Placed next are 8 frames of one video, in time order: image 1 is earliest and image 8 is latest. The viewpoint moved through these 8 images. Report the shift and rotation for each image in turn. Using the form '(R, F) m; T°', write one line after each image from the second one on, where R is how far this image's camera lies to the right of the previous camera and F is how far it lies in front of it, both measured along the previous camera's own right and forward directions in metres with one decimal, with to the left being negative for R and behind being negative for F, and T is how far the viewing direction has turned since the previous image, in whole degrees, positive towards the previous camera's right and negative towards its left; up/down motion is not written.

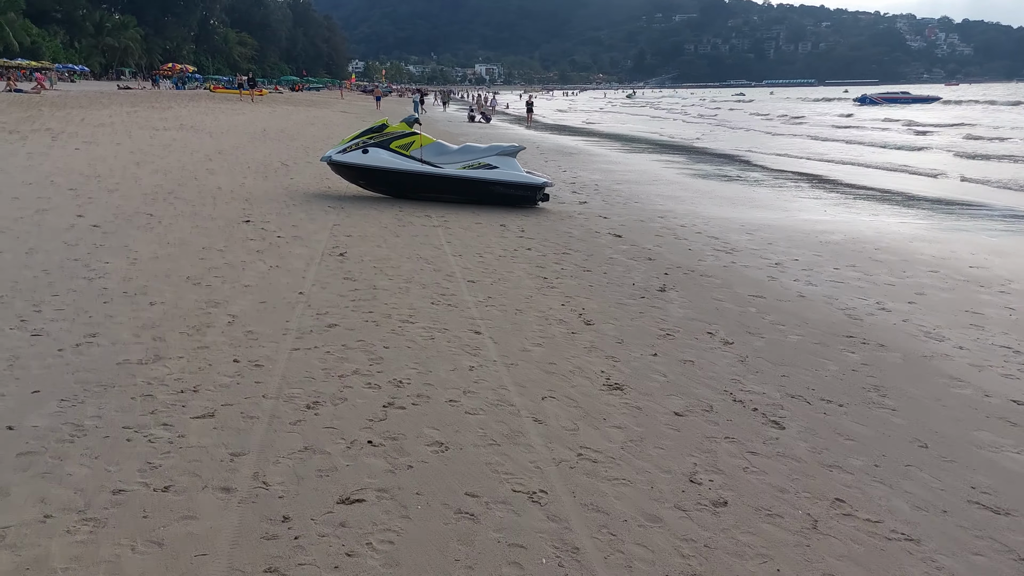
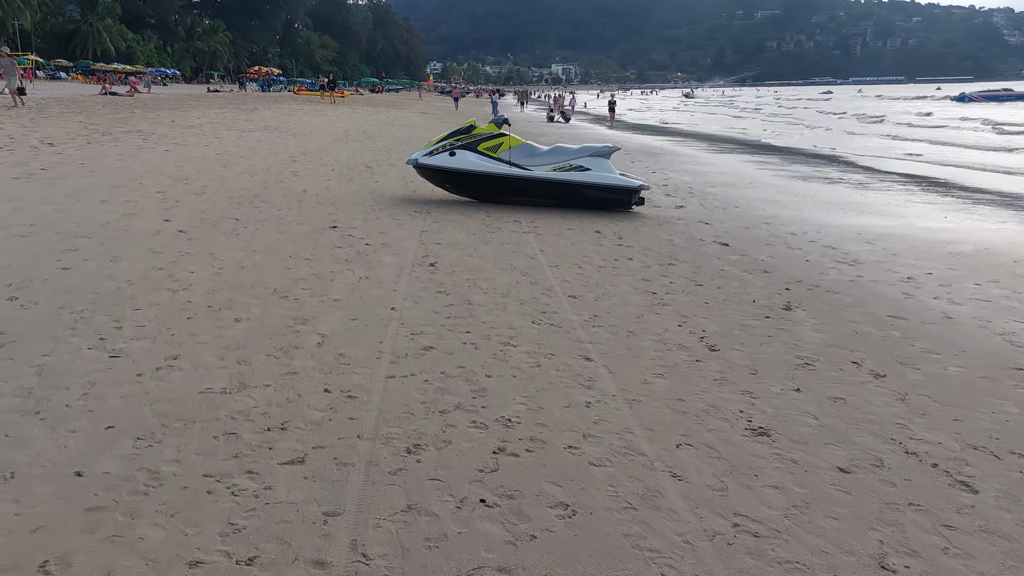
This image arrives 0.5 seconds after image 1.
(-0.2, +0.5) m; -5°
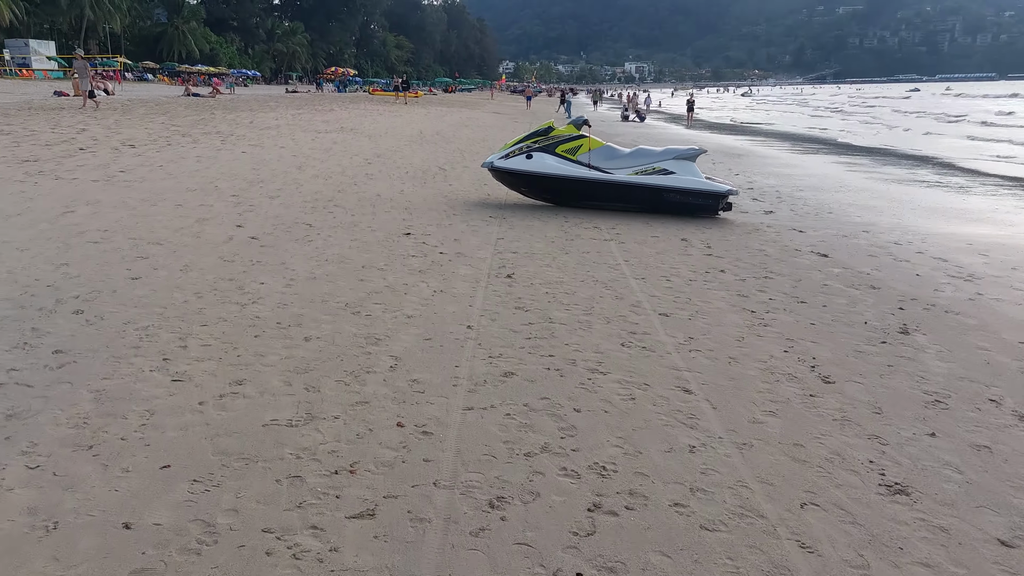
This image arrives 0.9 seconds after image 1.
(-0.1, +0.4) m; -5°
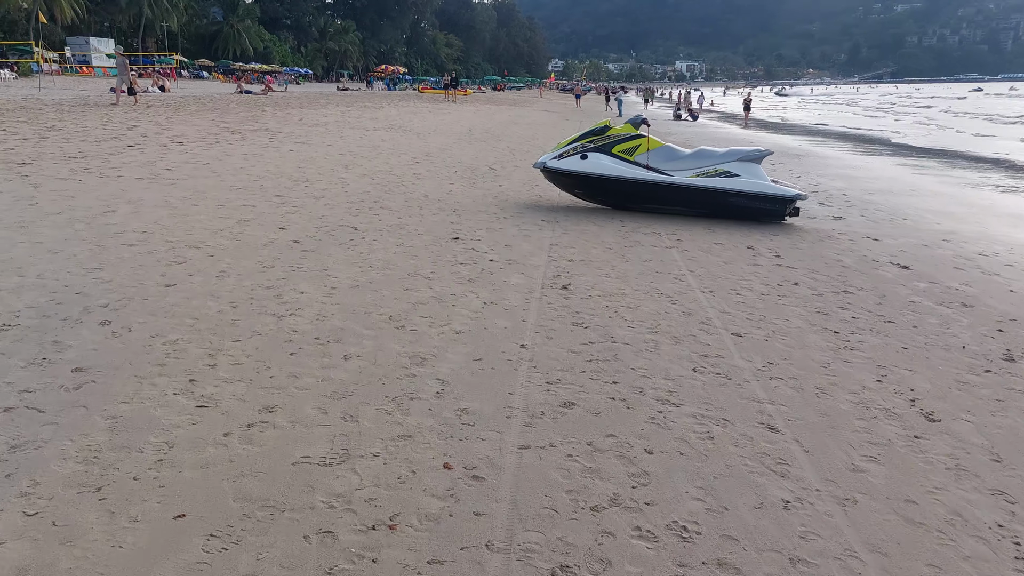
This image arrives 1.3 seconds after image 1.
(-0.1, +0.4) m; -3°
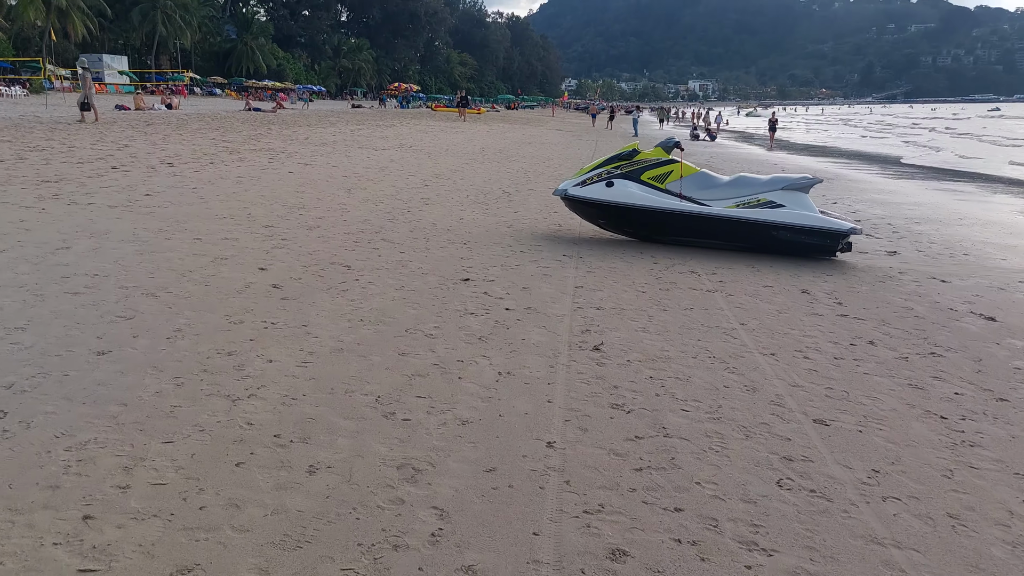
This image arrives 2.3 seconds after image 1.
(0.0, +1.0) m; -1°
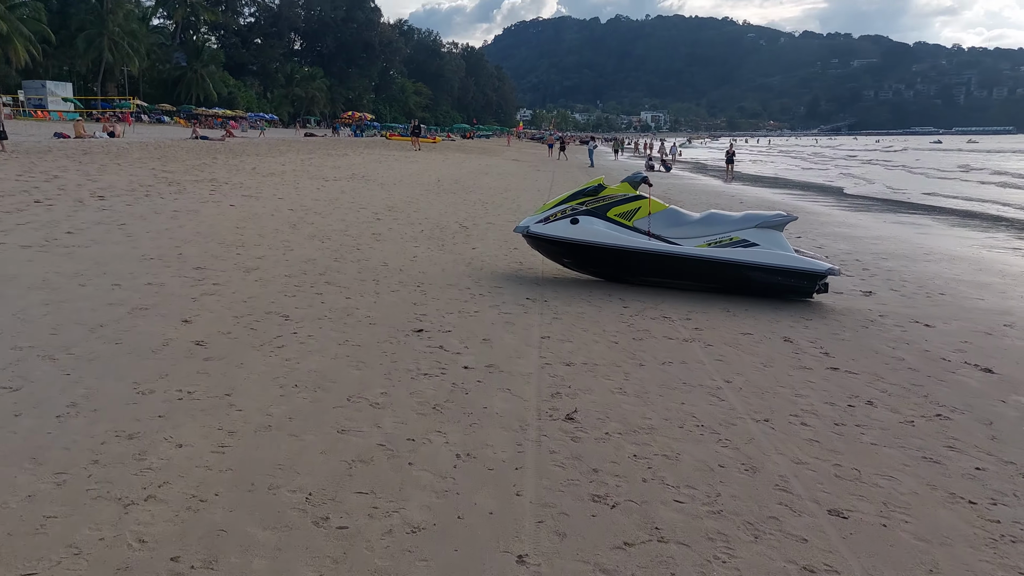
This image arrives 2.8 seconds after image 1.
(0.0, +0.6) m; +3°
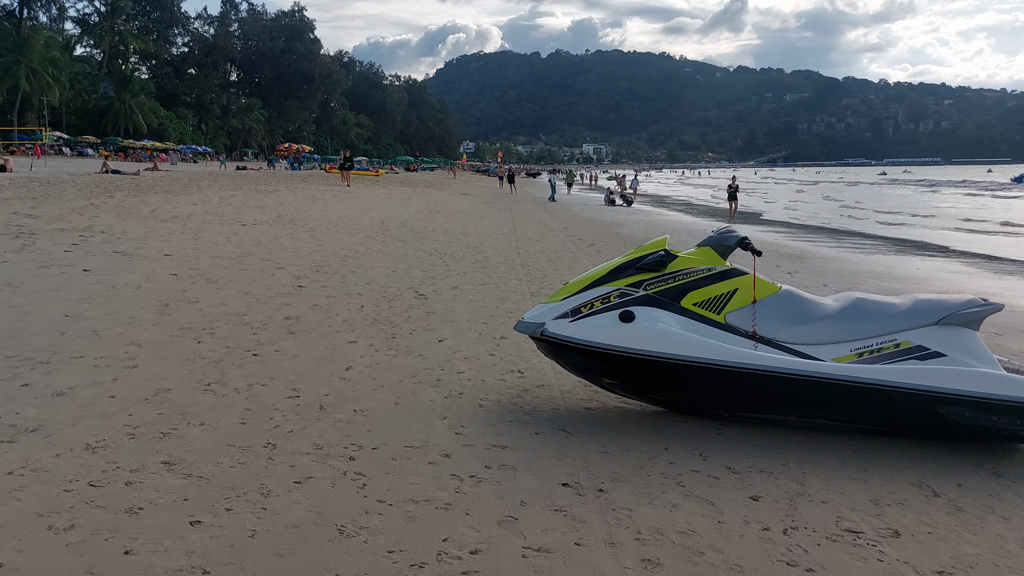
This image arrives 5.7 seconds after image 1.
(-0.3, +3.4) m; +4°
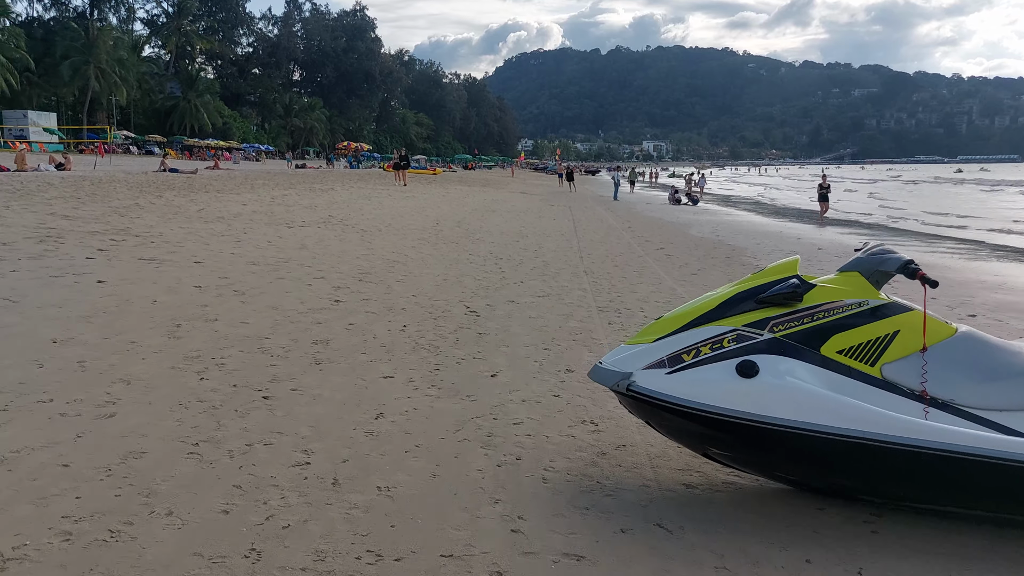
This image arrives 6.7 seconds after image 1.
(-0.1, +1.2) m; -4°
